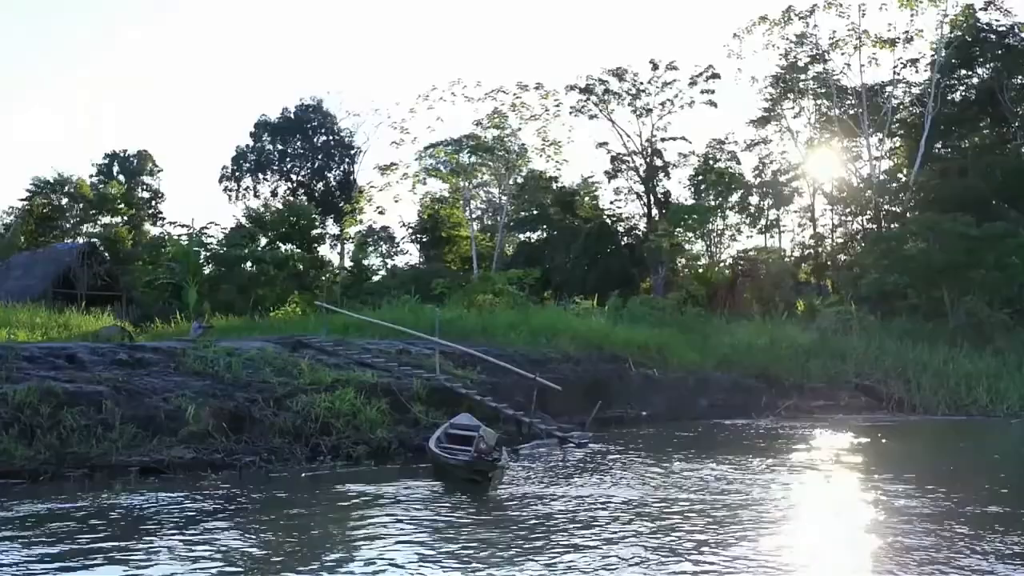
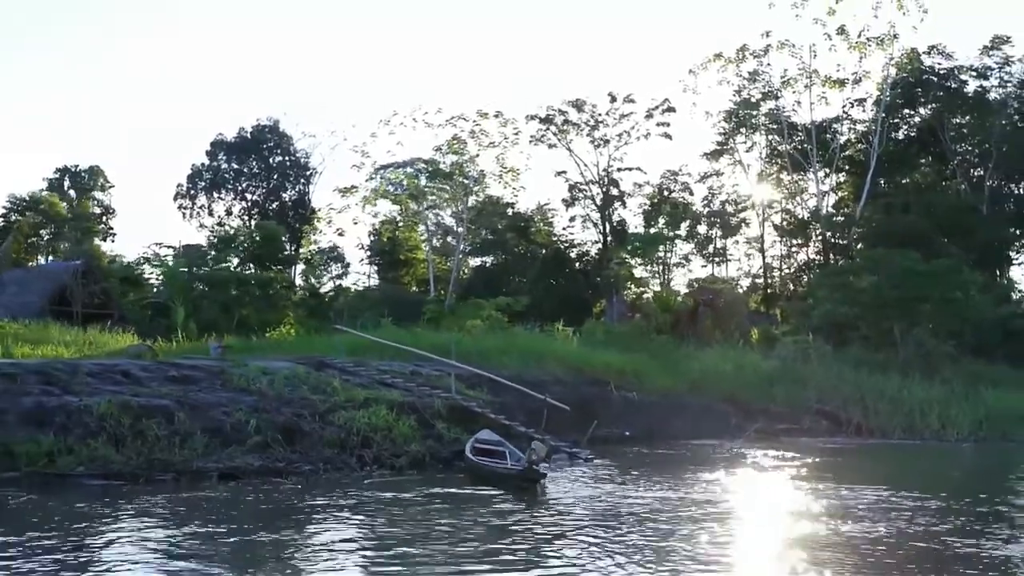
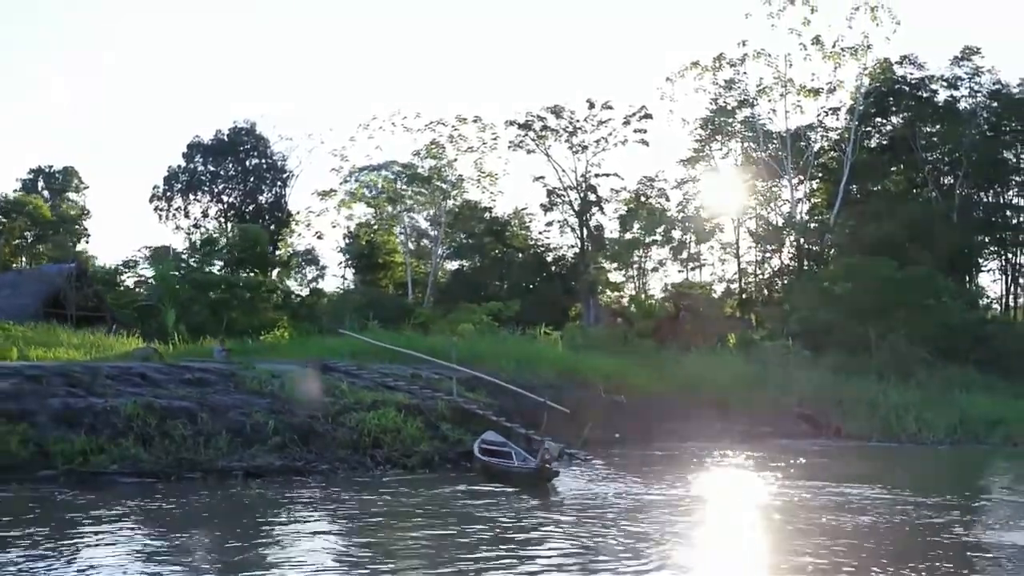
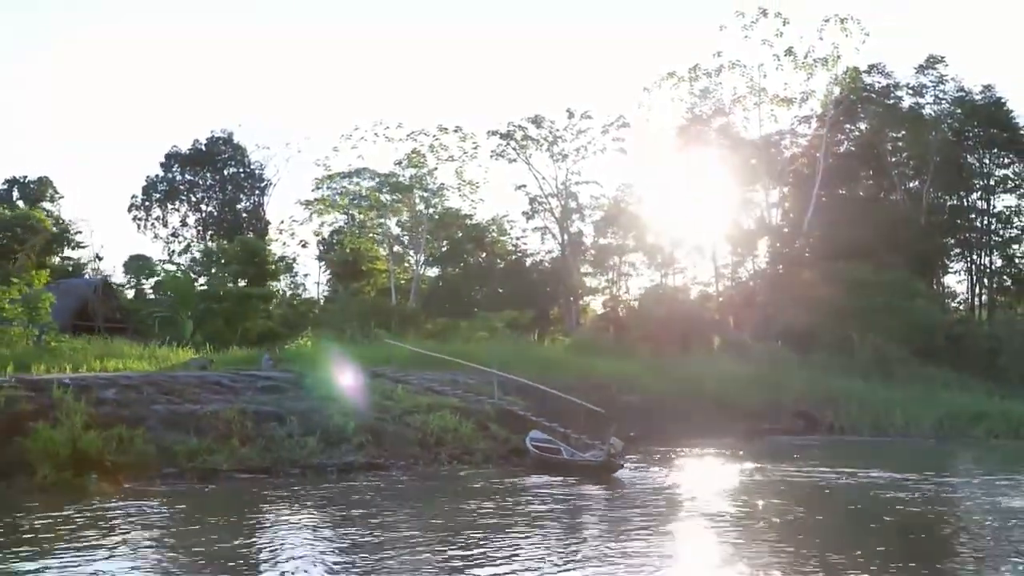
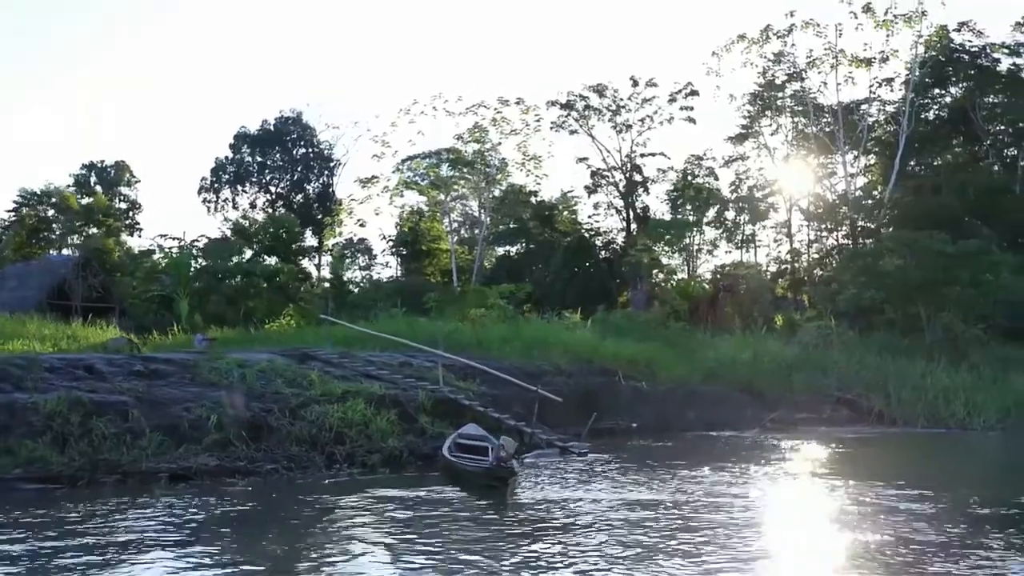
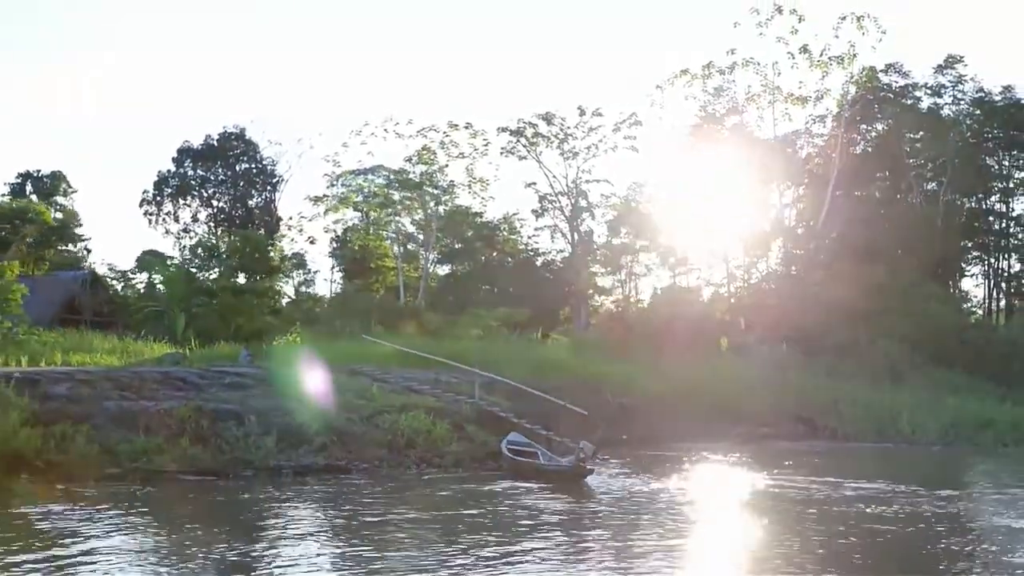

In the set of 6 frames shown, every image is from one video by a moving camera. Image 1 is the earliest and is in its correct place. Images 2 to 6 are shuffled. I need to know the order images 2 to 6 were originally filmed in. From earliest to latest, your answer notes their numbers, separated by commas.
5, 2, 3, 6, 4
